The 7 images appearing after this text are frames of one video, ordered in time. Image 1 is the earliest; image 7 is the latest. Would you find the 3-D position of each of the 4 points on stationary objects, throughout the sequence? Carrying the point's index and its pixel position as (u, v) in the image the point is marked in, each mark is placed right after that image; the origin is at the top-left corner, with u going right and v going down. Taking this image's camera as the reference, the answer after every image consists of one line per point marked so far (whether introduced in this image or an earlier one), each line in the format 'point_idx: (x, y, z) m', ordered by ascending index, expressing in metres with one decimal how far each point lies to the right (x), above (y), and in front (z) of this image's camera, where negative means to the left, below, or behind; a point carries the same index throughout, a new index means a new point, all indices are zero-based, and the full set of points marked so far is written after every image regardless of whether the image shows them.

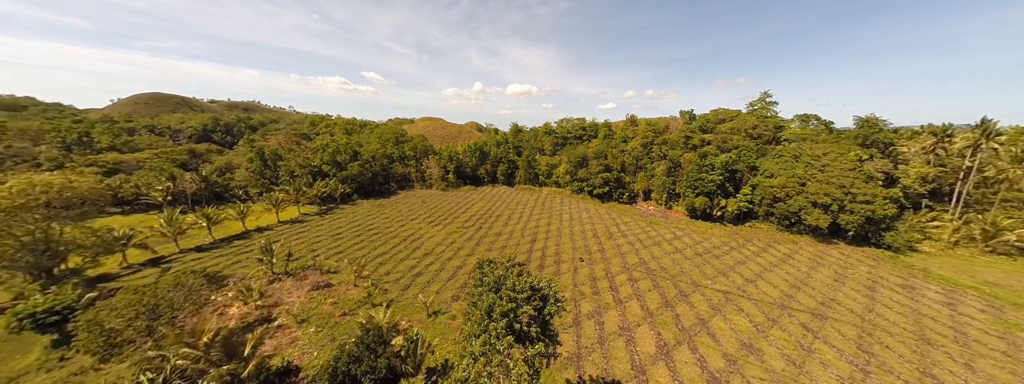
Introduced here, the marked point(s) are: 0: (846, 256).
0: (+23.6, -4.5, +18.8) m
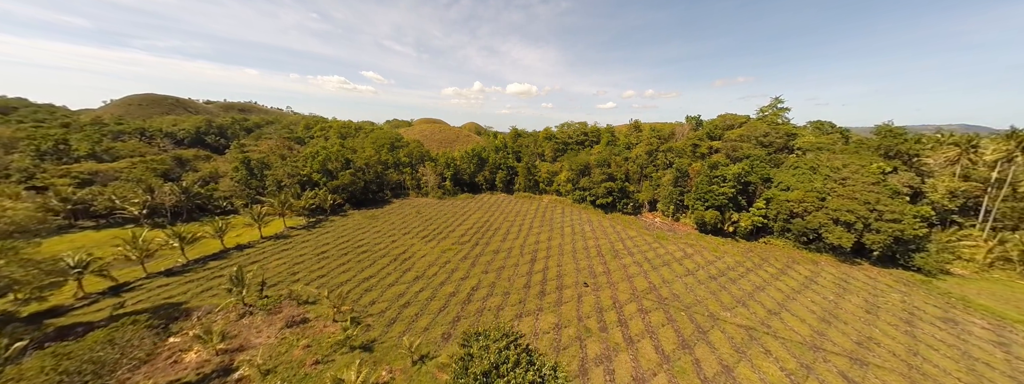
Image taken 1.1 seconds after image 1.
0: (+23.5, -5.7, +17.3) m
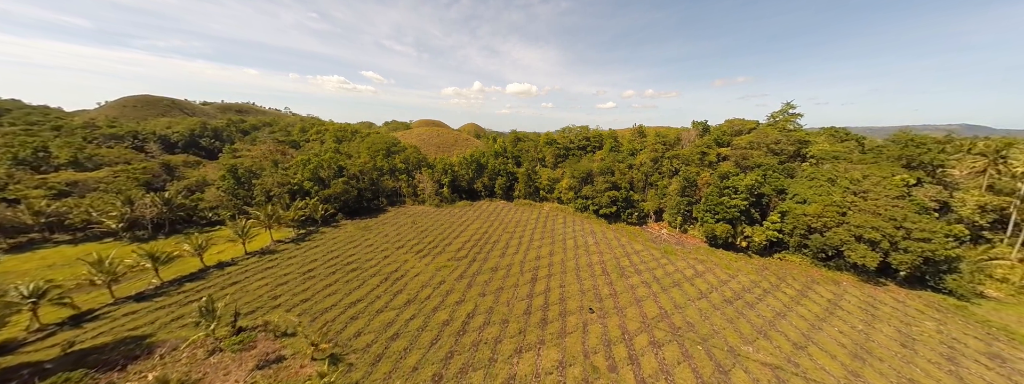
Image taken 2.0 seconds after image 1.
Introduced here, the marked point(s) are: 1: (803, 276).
0: (+23.5, -6.8, +16.0) m
1: (+21.1, -6.1, +19.2) m
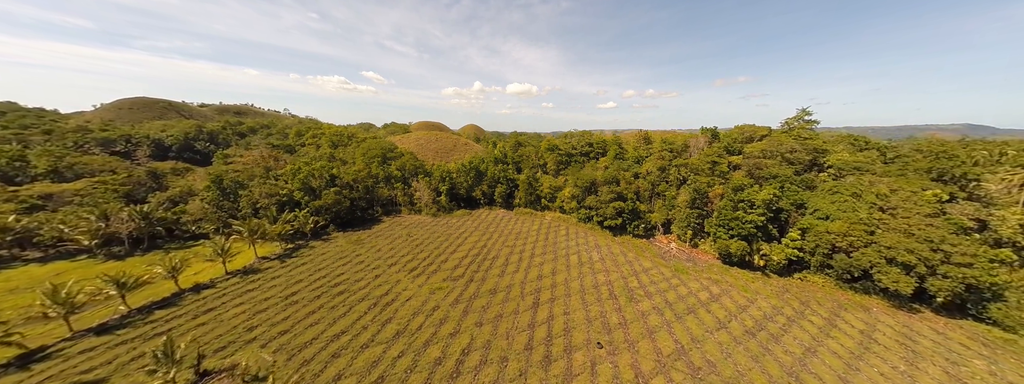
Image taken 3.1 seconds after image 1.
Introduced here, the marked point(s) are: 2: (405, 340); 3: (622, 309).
0: (+23.5, -7.9, +14.5) m
1: (+21.1, -7.2, +17.7) m
2: (-5.7, -7.9, +14.2) m
3: (+7.0, -7.4, +16.9) m
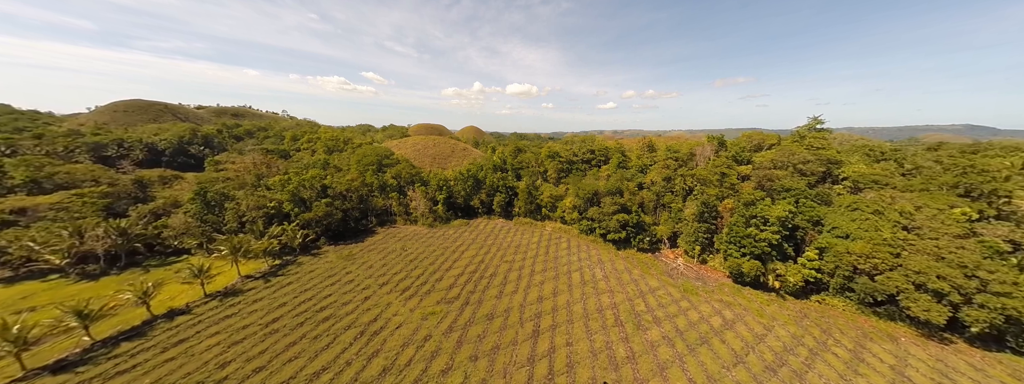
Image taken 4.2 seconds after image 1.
0: (+23.4, -9.1, +13.2) m
1: (+21.0, -8.4, +16.5) m
2: (-5.8, -9.1, +12.9) m
3: (+6.9, -8.6, +15.6) m
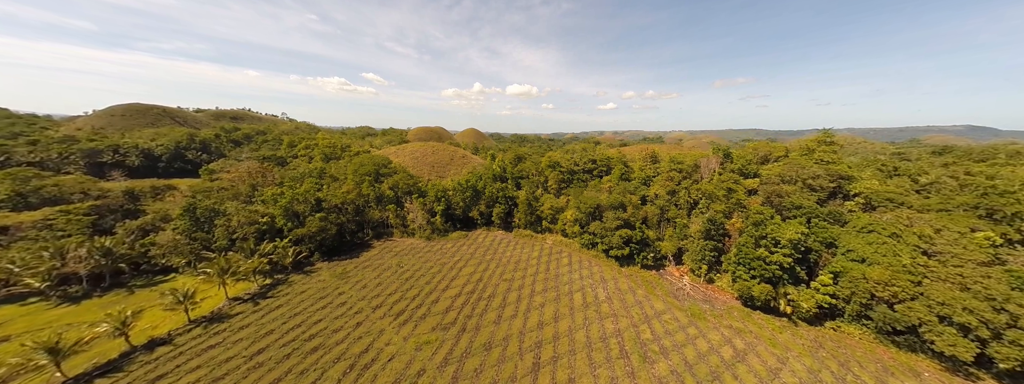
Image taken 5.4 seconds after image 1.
0: (+23.3, -10.5, +12.3) m
1: (+20.9, -9.9, +15.5) m
2: (-5.9, -10.5, +12.1) m
3: (+6.8, -10.0, +14.7) m
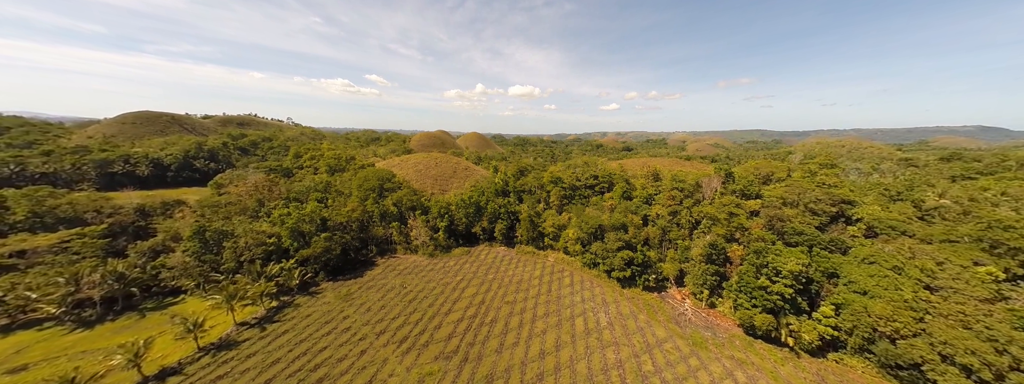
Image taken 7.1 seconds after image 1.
0: (+23.4, -12.6, +12.2) m
1: (+21.0, -12.0, +15.5) m
2: (-5.8, -12.6, +12.3) m
3: (+6.9, -12.1, +14.8) m
